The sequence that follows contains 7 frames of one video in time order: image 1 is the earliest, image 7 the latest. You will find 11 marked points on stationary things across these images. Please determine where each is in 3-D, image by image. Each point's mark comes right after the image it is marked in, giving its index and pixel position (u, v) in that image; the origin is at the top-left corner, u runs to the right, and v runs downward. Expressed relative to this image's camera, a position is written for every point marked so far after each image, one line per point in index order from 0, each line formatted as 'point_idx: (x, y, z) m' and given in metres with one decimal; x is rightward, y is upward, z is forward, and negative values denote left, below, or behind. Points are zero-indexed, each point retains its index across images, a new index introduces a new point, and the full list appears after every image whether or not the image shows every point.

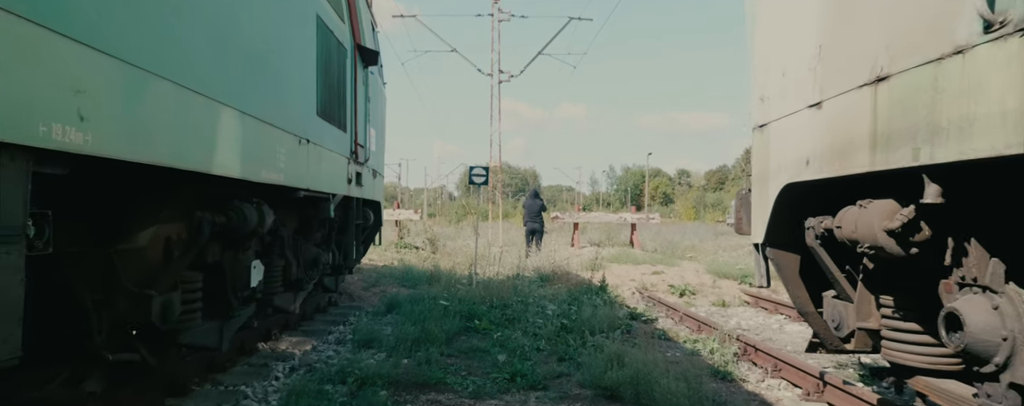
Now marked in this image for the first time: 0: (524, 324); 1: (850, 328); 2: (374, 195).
0: (+0.2, -1.7, +8.1) m
1: (+2.2, -0.8, +3.9) m
2: (-2.3, +0.1, +10.3) m
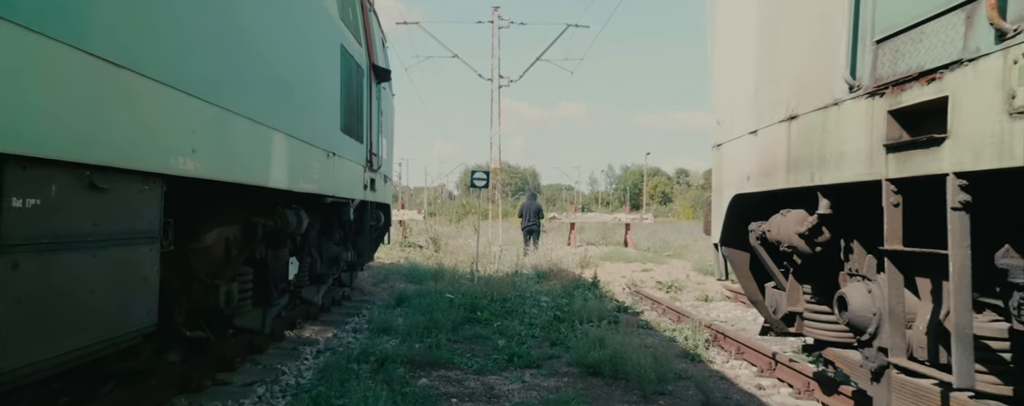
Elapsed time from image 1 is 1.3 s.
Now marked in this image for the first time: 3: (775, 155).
0: (+0.1, -1.7, +9.1) m
1: (+2.2, -0.9, +4.9) m
2: (-2.3, +0.1, +11.2) m
3: (+1.9, +0.4, +4.4) m
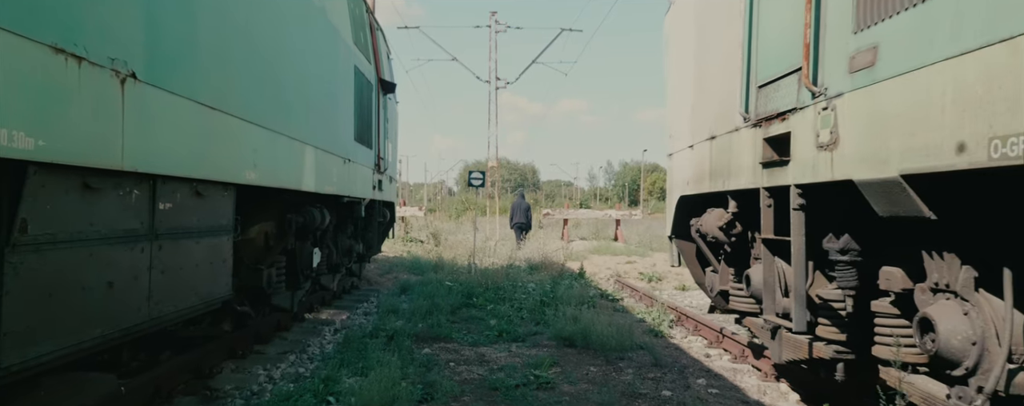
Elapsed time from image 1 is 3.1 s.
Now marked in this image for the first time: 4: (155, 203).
0: (0.0, -1.7, +10.3) m
1: (+2.1, -0.9, +6.1) m
2: (-2.5, +0.1, +12.5) m
3: (+1.8, +0.3, +5.6) m
4: (-2.1, 0.0, +3.5) m
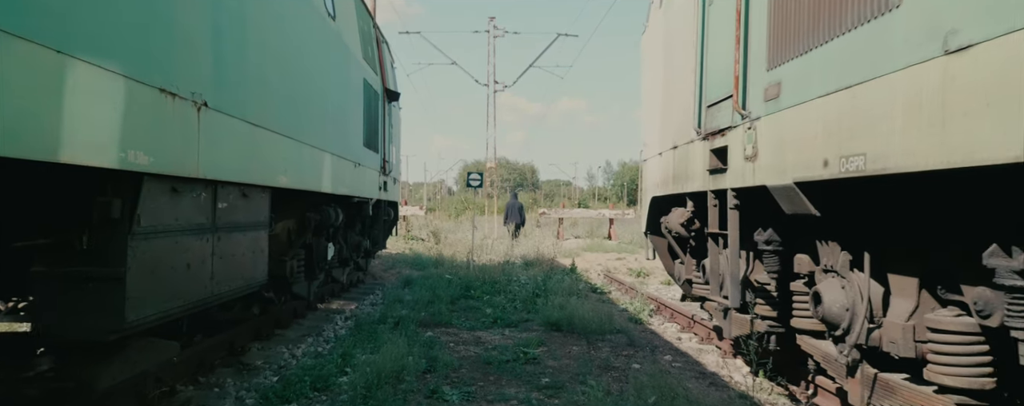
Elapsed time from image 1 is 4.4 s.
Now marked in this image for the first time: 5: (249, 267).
0: (-0.1, -1.7, +11.2) m
1: (+2.0, -0.9, +7.0) m
2: (-2.6, +0.1, +13.4) m
3: (+1.7, +0.3, +6.5) m
4: (-2.2, 0.0, +4.4) m
5: (-2.2, -0.5, +5.2) m
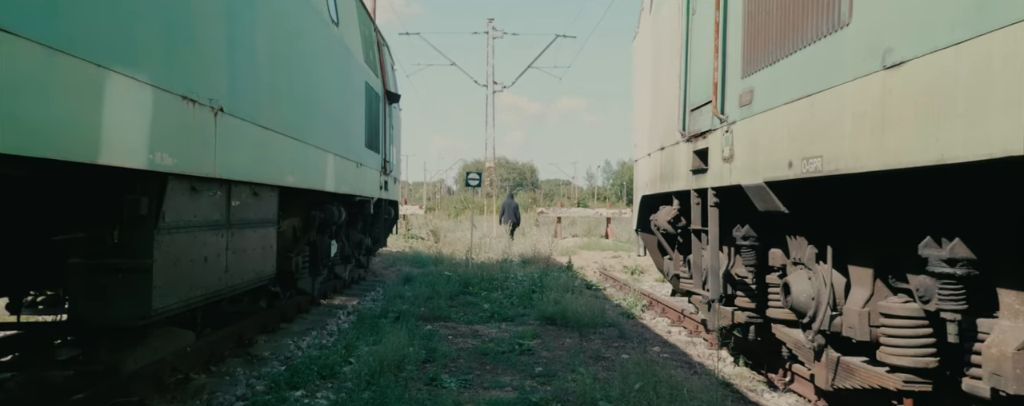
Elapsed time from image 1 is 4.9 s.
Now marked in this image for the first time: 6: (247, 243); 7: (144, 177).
0: (-0.2, -1.7, +11.6) m
1: (+1.9, -0.9, +7.4) m
2: (-2.6, +0.2, +13.7) m
3: (+1.6, +0.4, +6.8) m
4: (-2.2, 0.0, +4.7) m
5: (-2.3, -0.5, +5.5) m
6: (-2.3, -0.3, +5.2) m
7: (-2.2, +0.2, +3.6) m
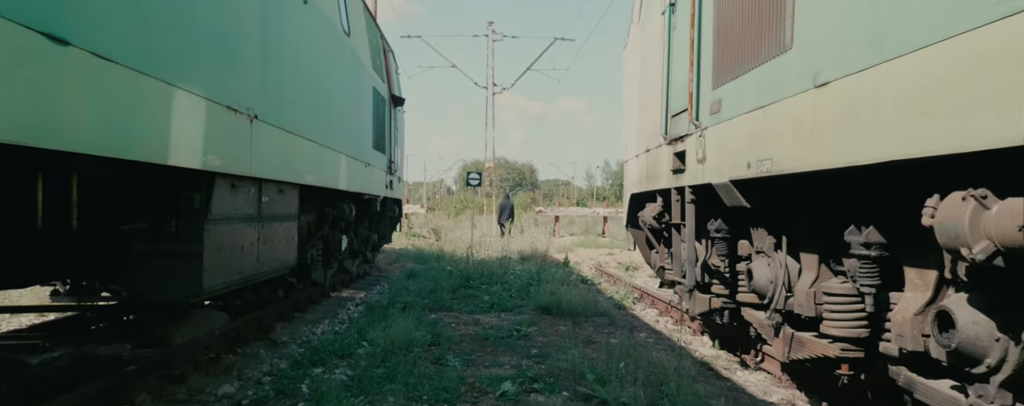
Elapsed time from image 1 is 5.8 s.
0: (-0.2, -1.6, +12.2) m
1: (+1.9, -0.8, +8.0) m
2: (-2.6, +0.2, +14.3) m
3: (+1.6, +0.4, +7.5) m
4: (-2.2, +0.1, +5.3) m
5: (-2.3, -0.5, +6.1) m
6: (-2.3, -0.3, +5.8) m
7: (-2.2, +0.2, +4.2) m
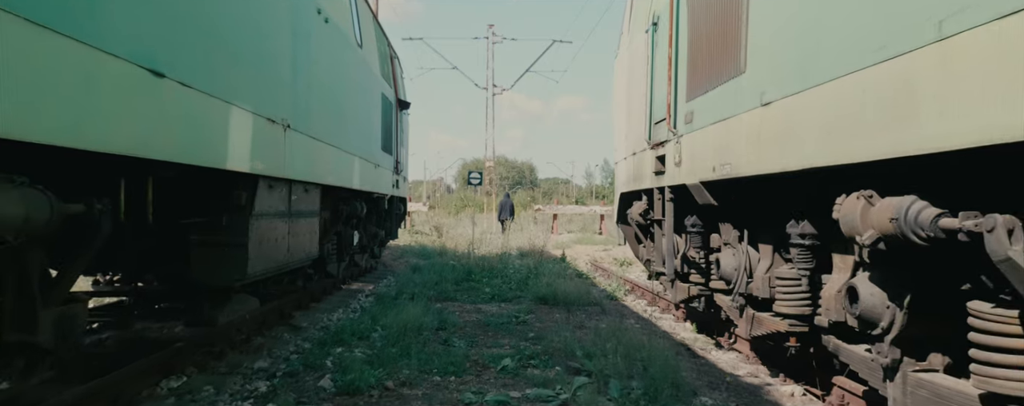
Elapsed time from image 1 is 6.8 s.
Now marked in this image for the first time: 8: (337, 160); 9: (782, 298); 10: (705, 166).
0: (-0.2, -1.6, +12.9) m
1: (+1.9, -0.8, +8.7) m
2: (-2.7, +0.2, +15.0) m
3: (+1.6, +0.4, +8.2) m
4: (-2.2, +0.1, +6.1) m
5: (-2.3, -0.5, +6.8) m
6: (-2.3, -0.3, +6.5) m
7: (-2.2, +0.2, +4.9) m
8: (-2.3, +0.5, +7.9) m
9: (+2.0, -0.7, +4.7) m
10: (+1.7, +0.3, +5.2) m
